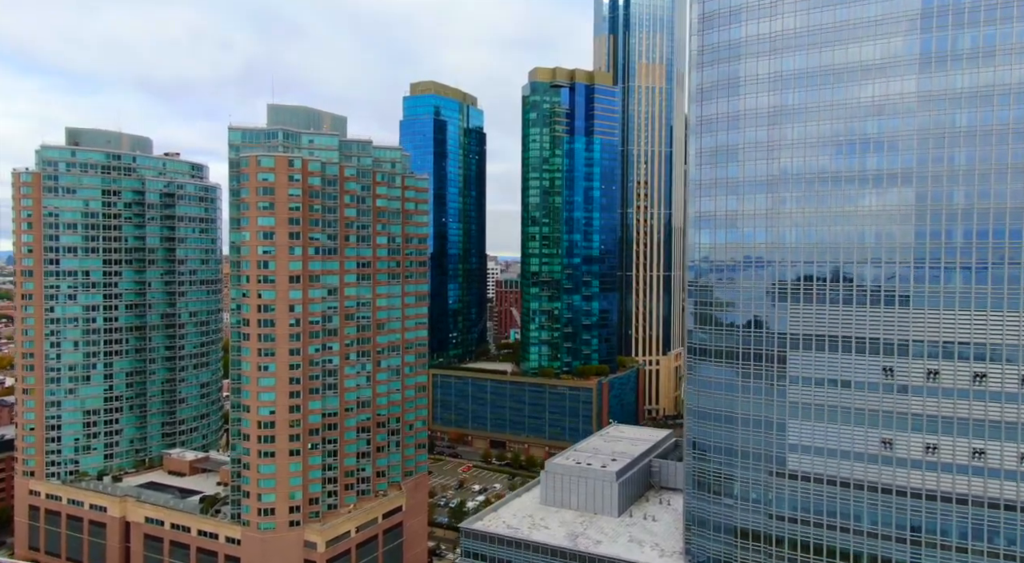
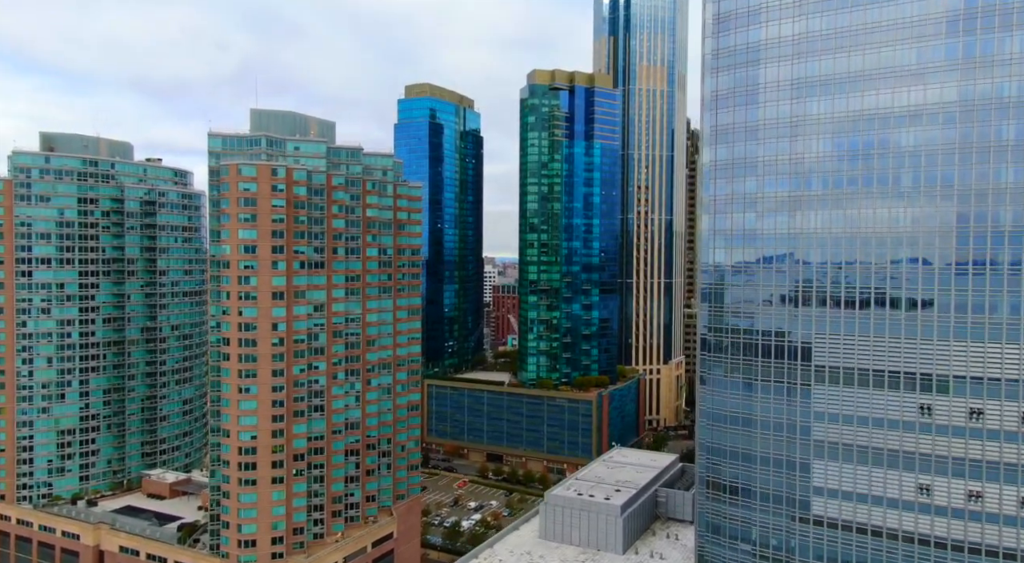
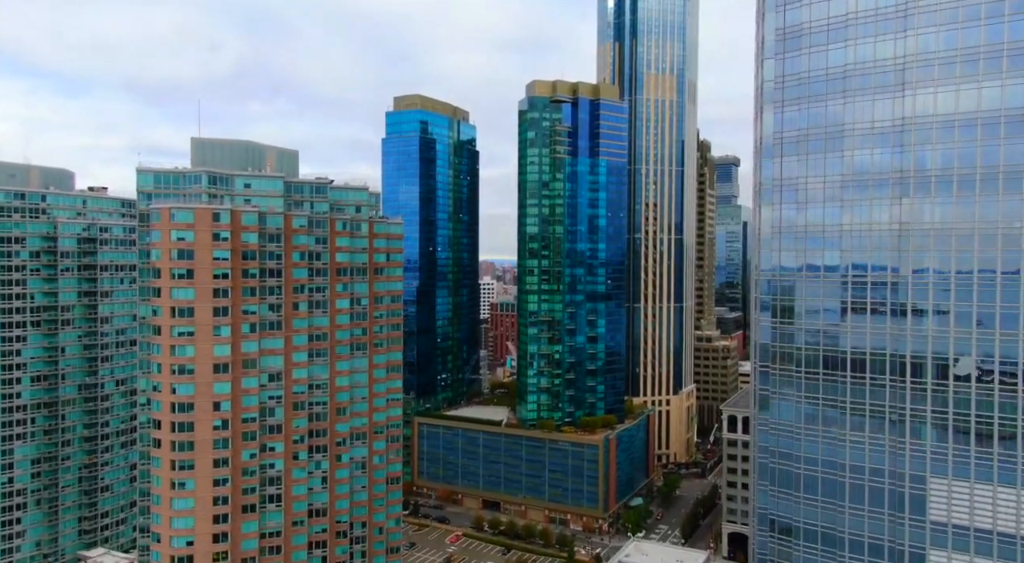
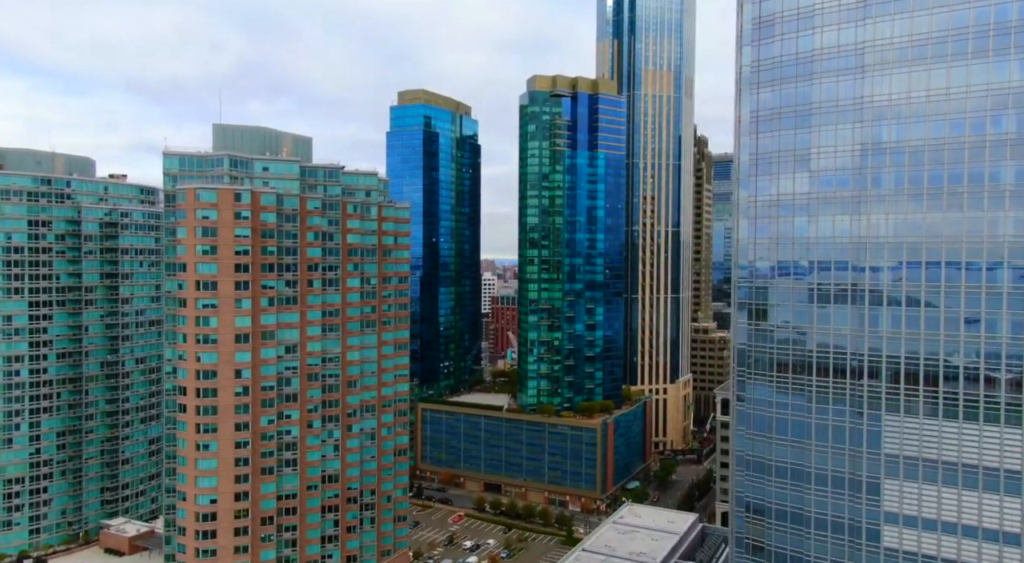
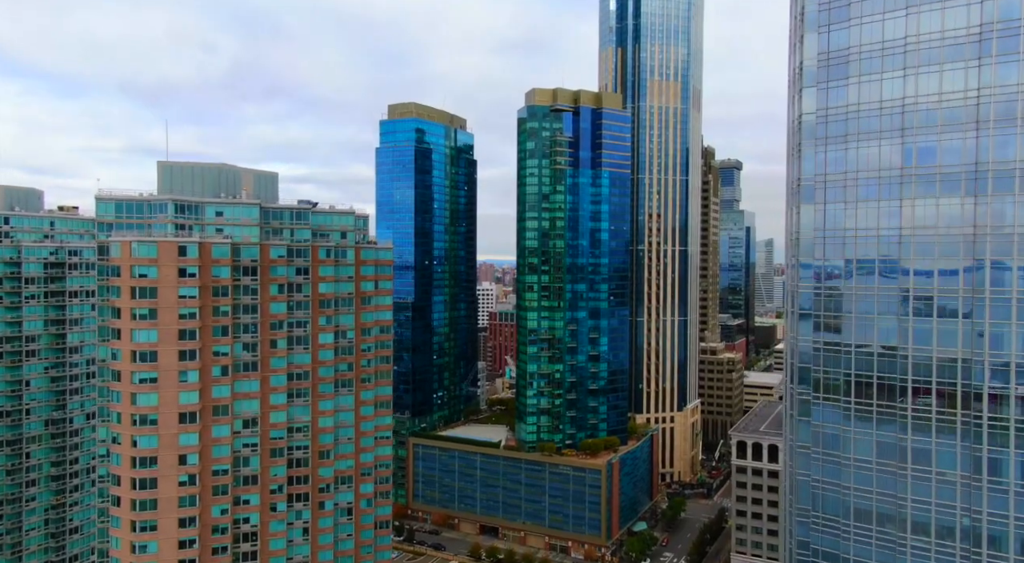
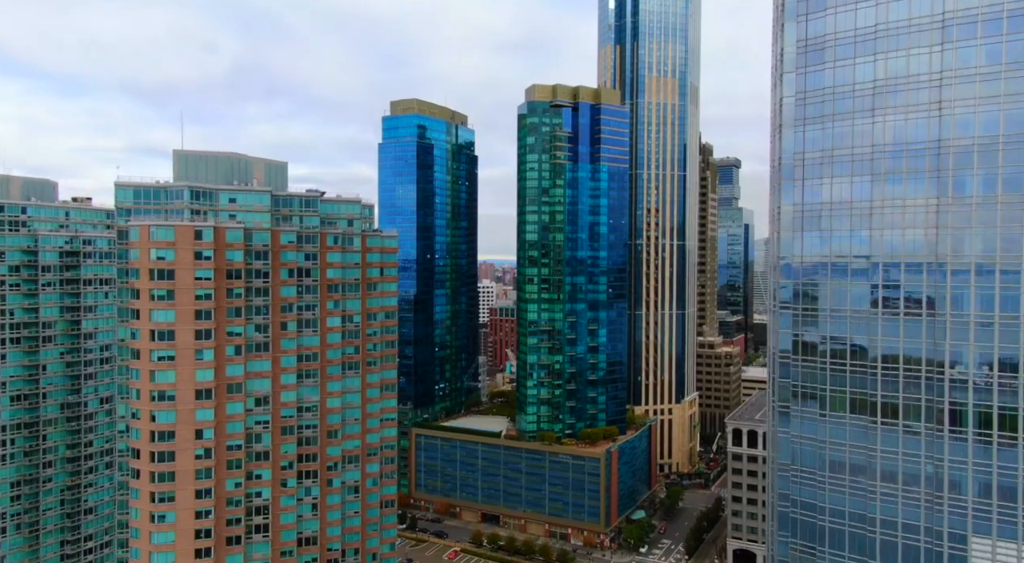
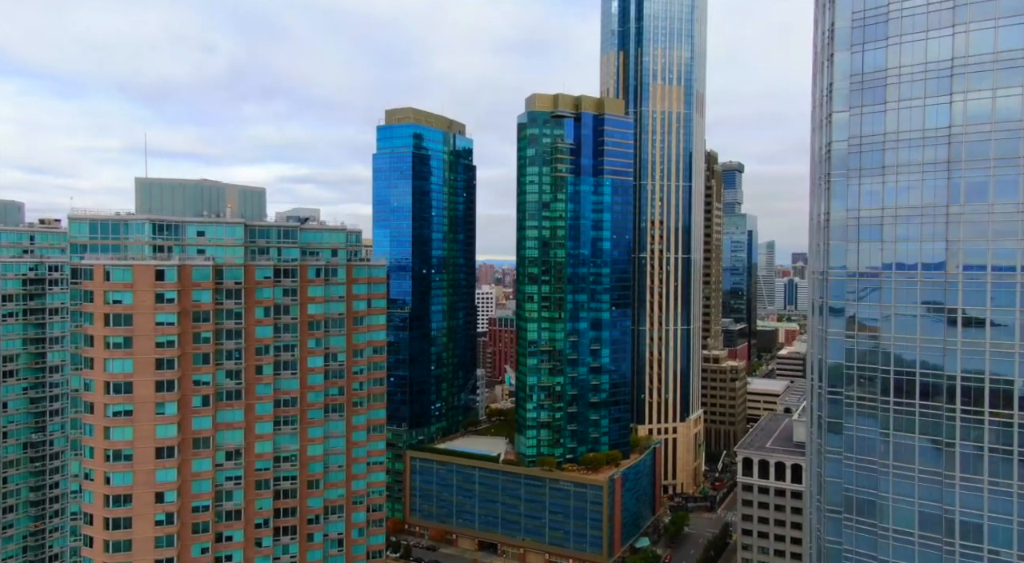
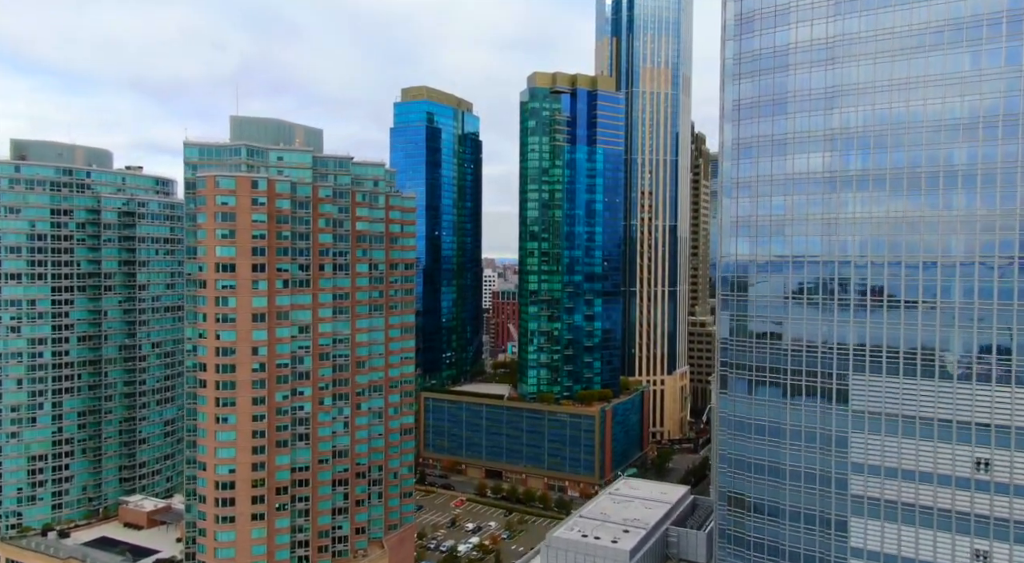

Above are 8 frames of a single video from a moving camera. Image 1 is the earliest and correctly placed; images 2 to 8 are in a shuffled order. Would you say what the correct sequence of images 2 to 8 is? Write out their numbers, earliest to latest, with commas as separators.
2, 8, 4, 3, 6, 5, 7
